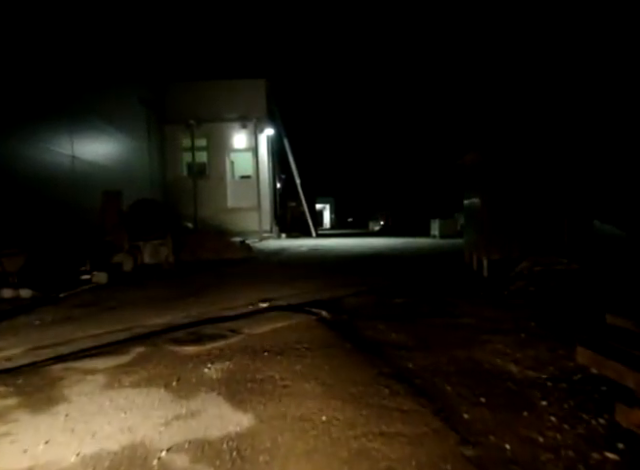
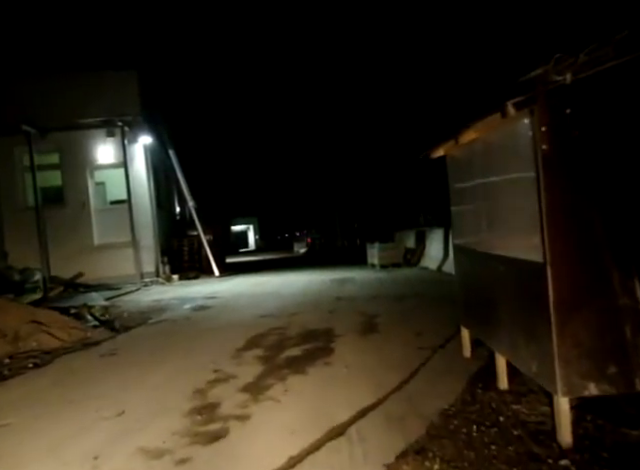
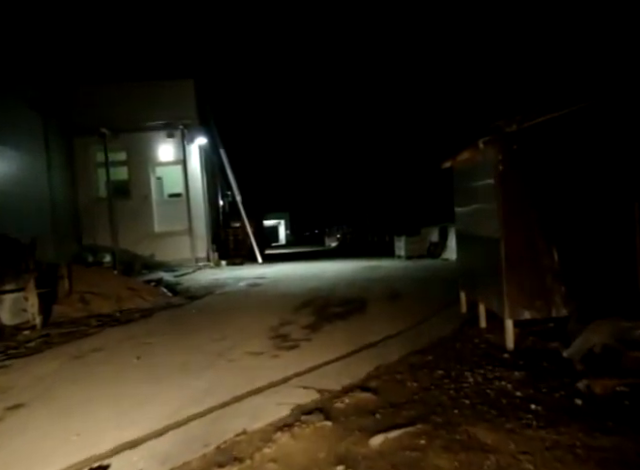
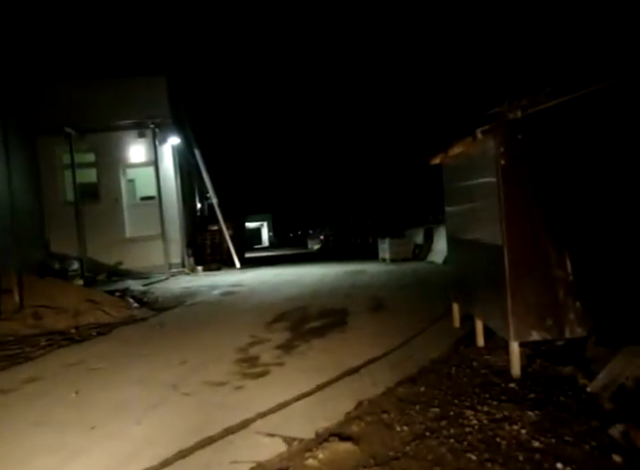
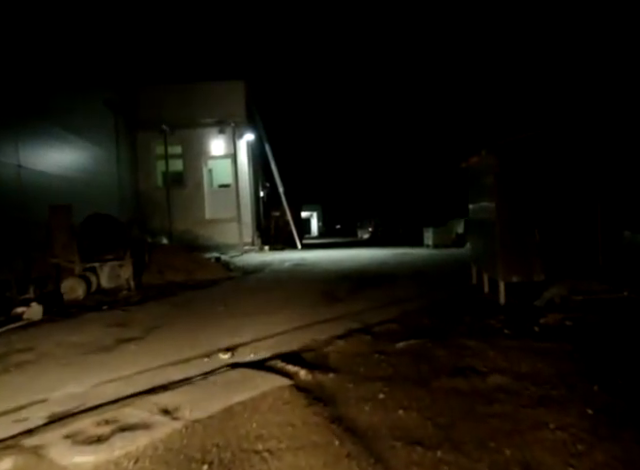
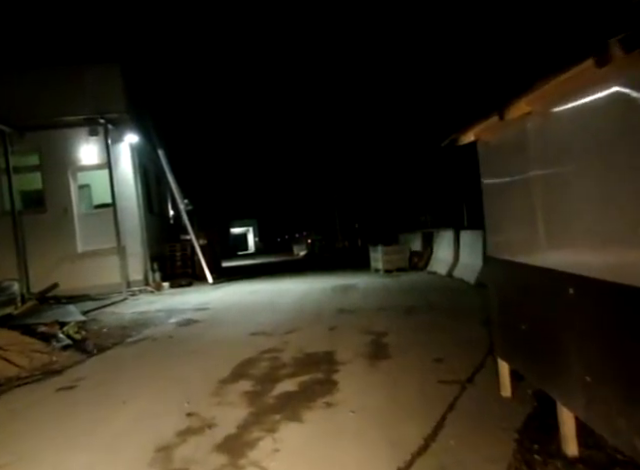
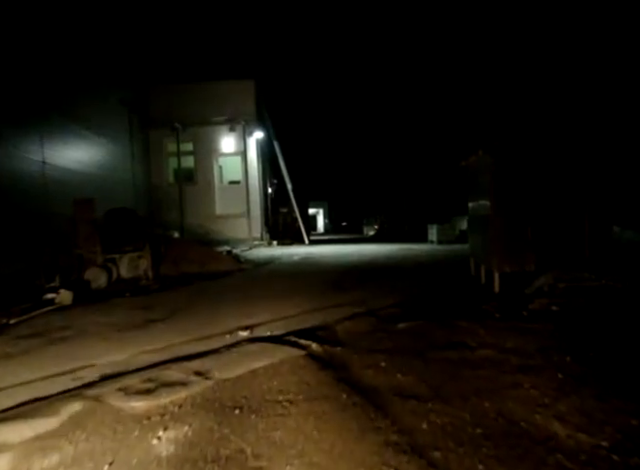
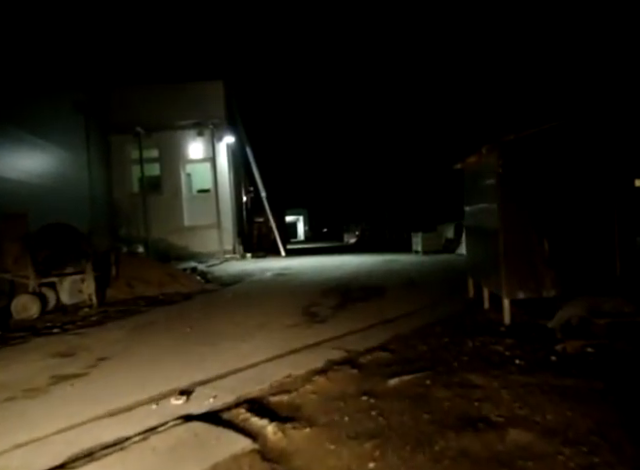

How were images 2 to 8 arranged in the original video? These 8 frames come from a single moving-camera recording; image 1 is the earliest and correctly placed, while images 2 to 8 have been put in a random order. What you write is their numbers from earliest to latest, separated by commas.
7, 5, 8, 3, 4, 2, 6
